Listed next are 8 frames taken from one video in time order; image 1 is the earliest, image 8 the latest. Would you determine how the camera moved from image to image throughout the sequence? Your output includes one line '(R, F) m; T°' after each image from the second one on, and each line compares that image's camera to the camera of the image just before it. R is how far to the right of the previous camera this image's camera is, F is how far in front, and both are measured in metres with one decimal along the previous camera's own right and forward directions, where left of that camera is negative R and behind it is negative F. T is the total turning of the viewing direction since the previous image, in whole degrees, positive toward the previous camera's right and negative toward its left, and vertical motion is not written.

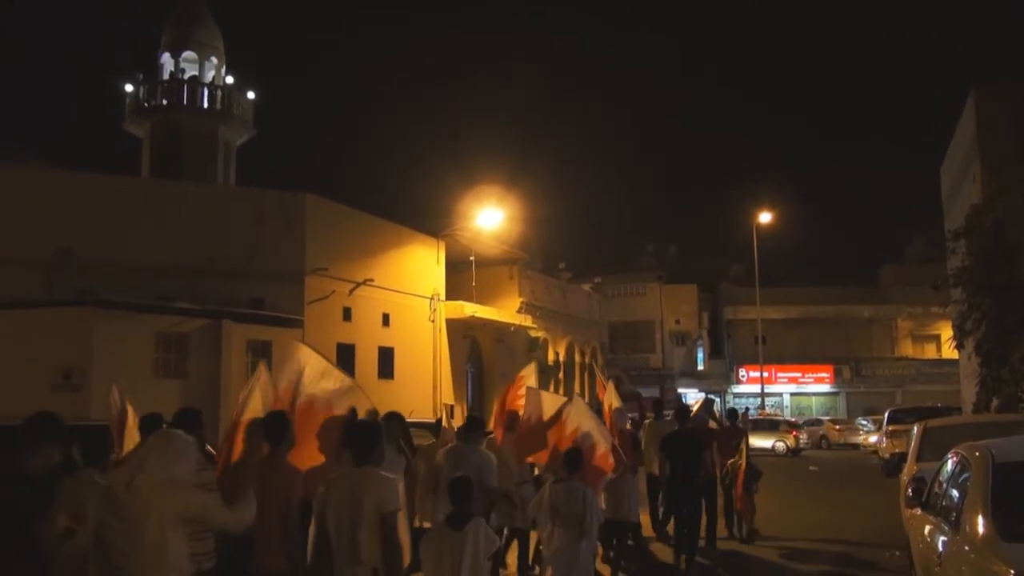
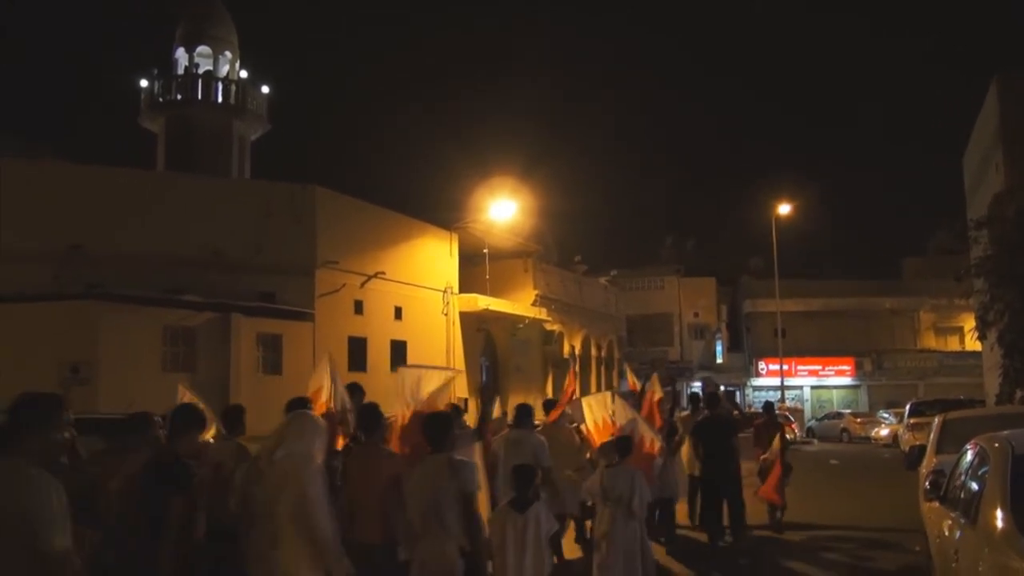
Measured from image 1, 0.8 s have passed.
(+0.1, +0.2) m; -1°
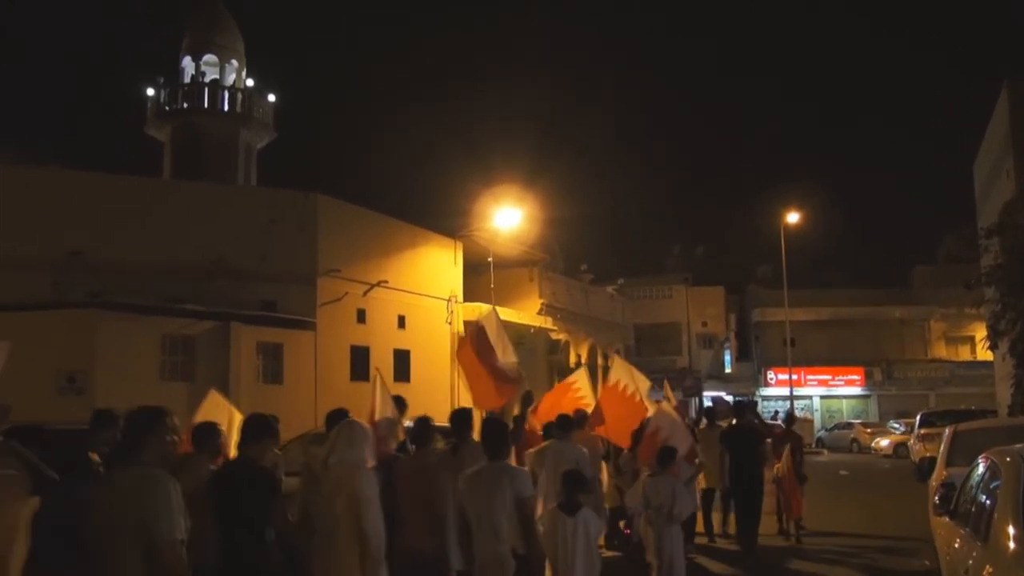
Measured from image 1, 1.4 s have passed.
(+0.1, +0.2) m; -1°
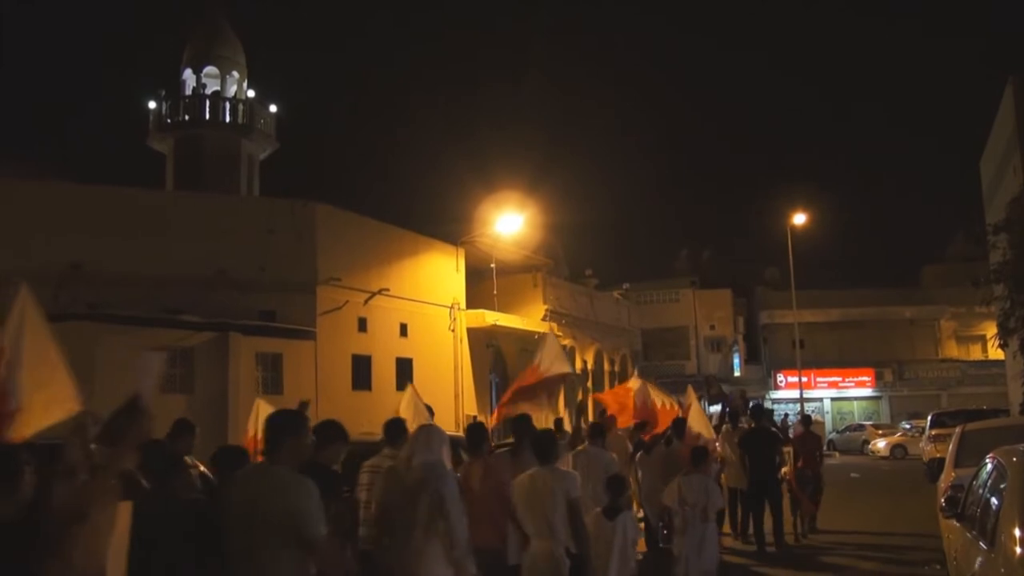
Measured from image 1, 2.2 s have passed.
(+0.1, +0.2) m; 0°
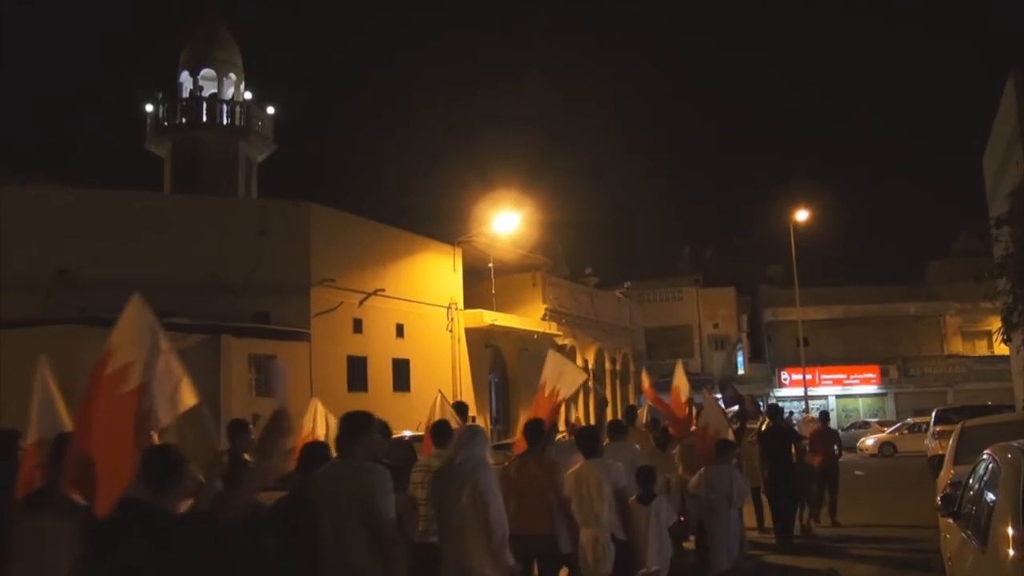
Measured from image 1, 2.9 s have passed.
(+0.2, +0.2) m; 0°
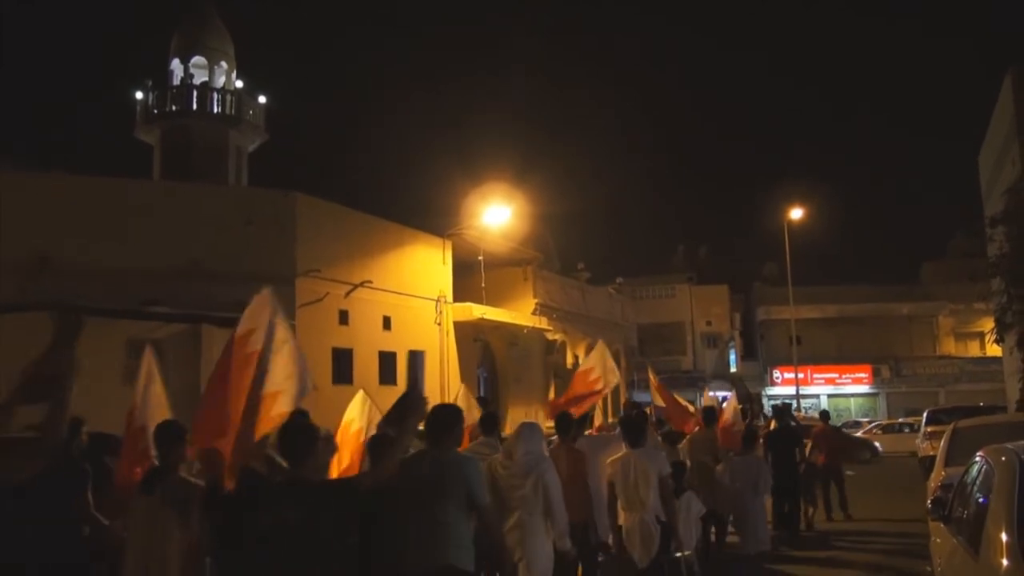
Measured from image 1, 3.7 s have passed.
(+0.1, +0.3) m; 0°
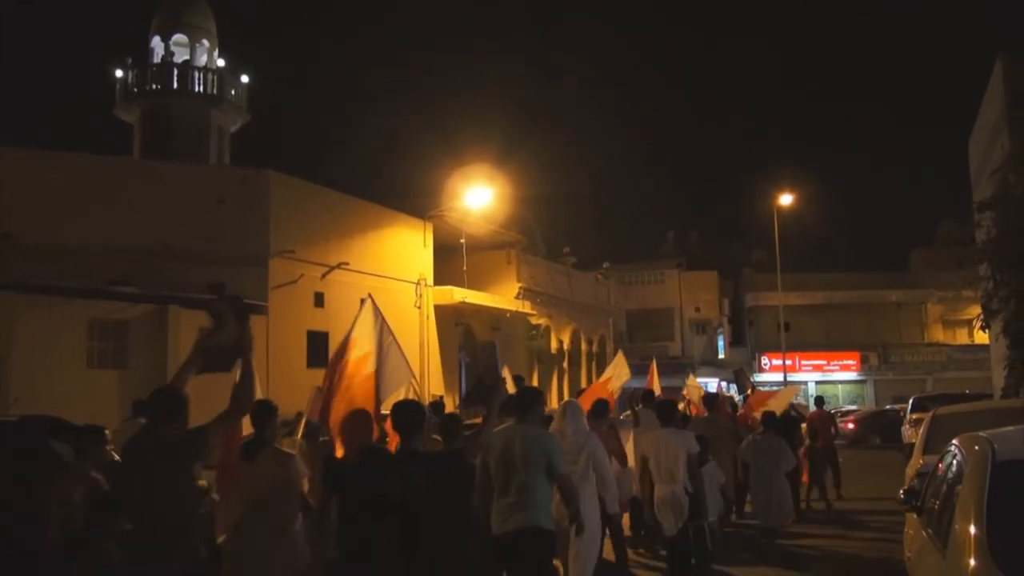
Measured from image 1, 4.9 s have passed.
(+0.2, +0.4) m; 0°
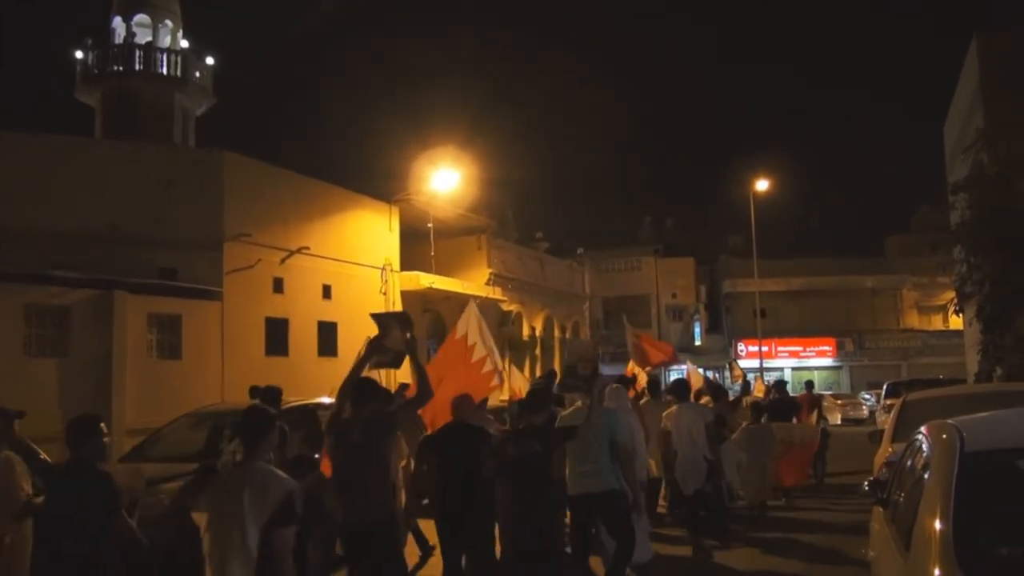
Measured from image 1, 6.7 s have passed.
(+0.3, +0.5) m; +1°
